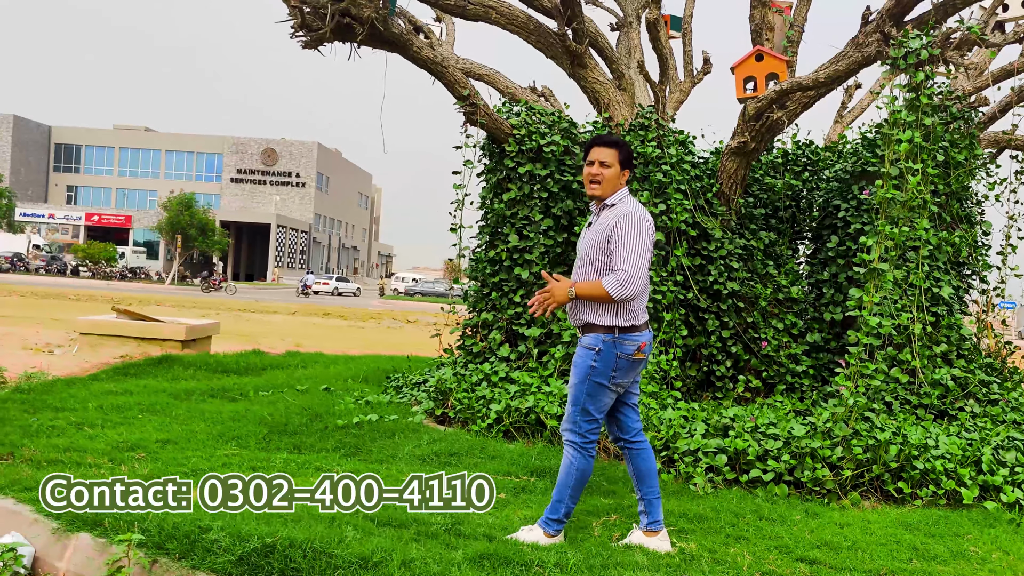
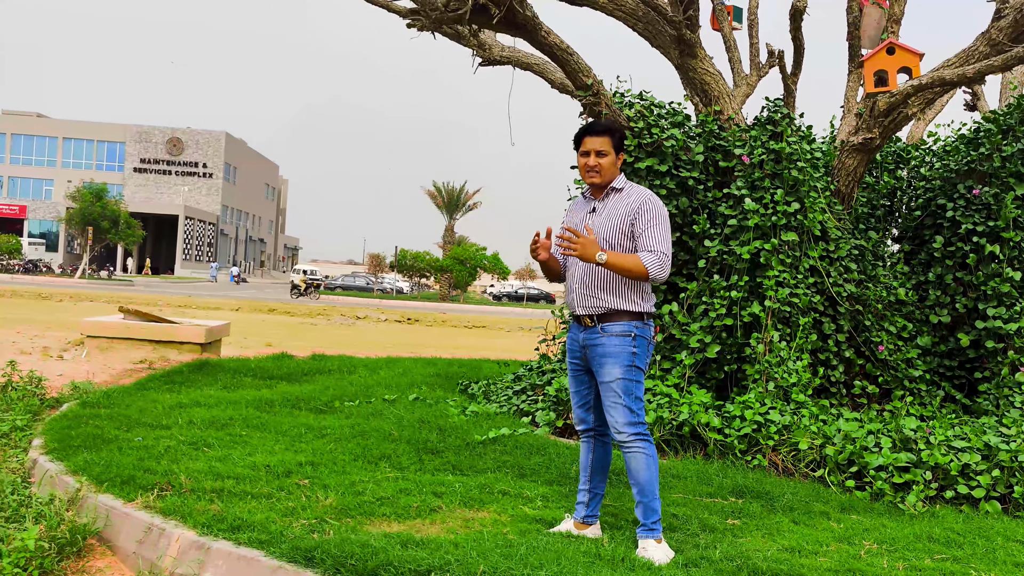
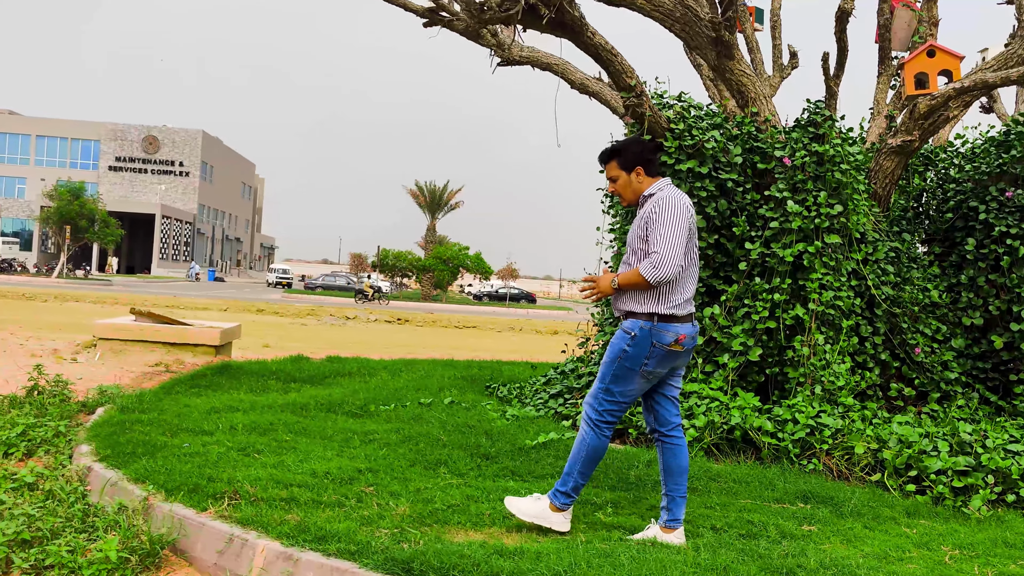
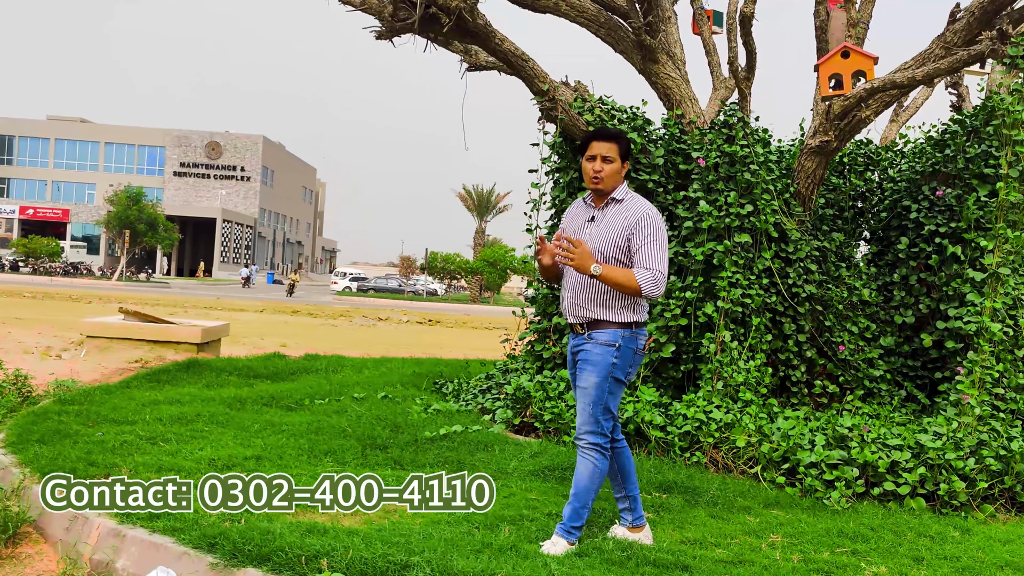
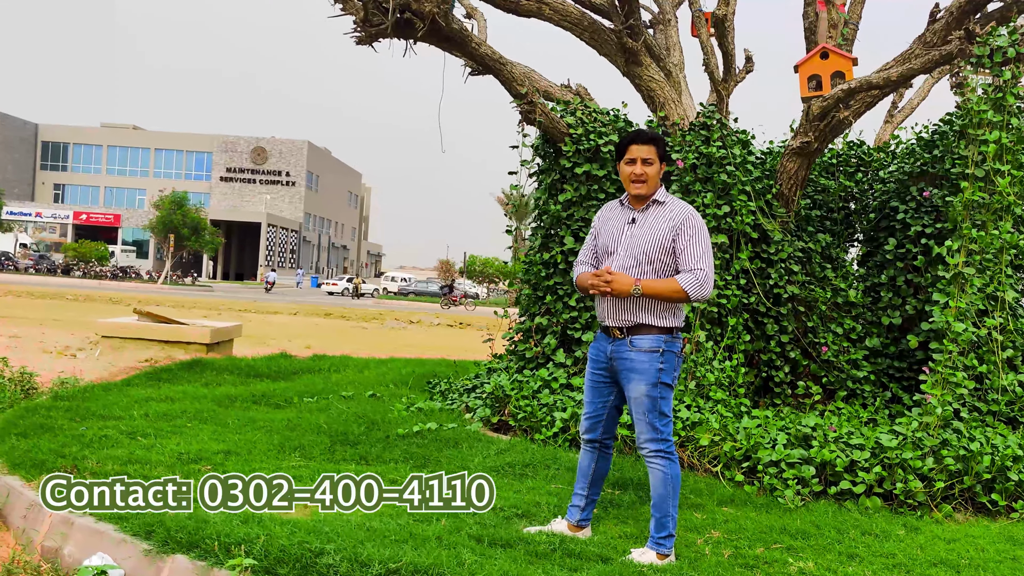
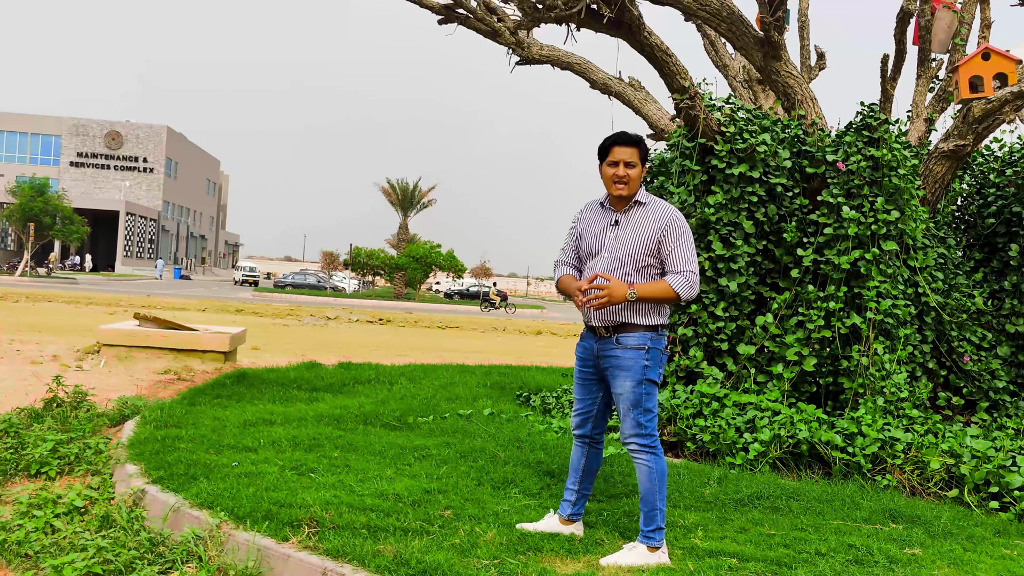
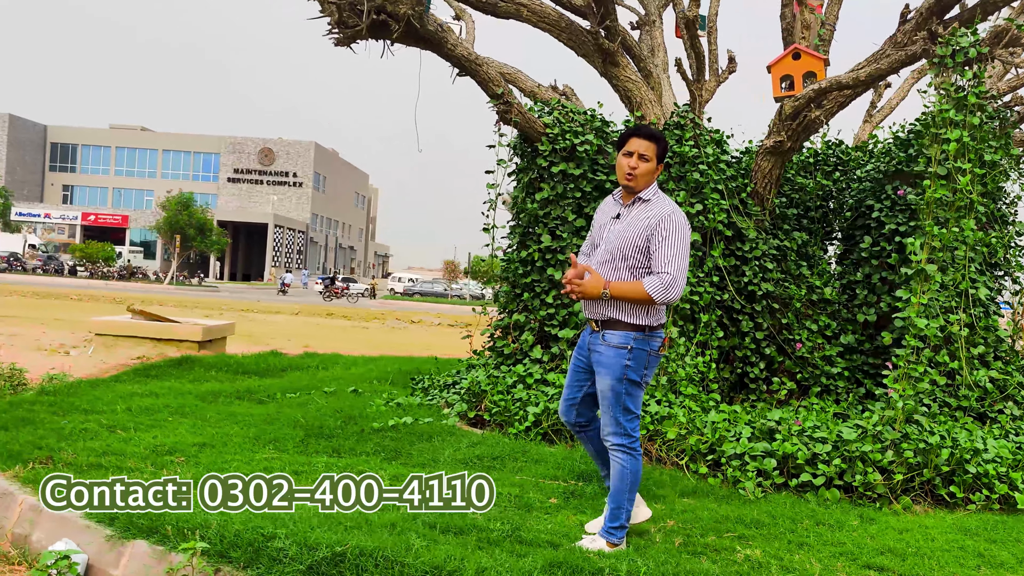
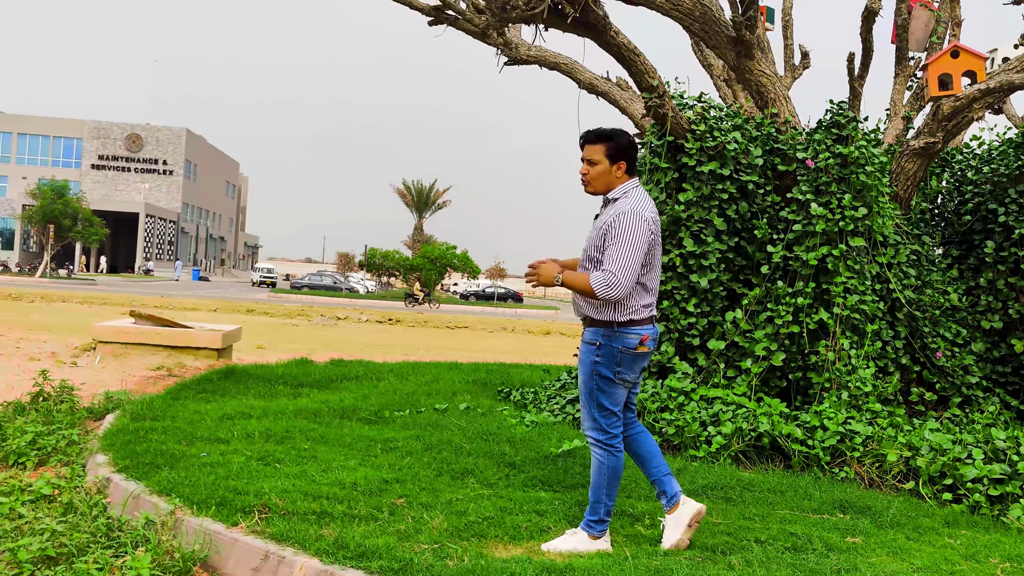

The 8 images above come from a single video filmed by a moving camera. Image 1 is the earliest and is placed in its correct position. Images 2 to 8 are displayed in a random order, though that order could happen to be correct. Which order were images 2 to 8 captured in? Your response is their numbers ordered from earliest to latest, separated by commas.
7, 5, 4, 2, 3, 8, 6
